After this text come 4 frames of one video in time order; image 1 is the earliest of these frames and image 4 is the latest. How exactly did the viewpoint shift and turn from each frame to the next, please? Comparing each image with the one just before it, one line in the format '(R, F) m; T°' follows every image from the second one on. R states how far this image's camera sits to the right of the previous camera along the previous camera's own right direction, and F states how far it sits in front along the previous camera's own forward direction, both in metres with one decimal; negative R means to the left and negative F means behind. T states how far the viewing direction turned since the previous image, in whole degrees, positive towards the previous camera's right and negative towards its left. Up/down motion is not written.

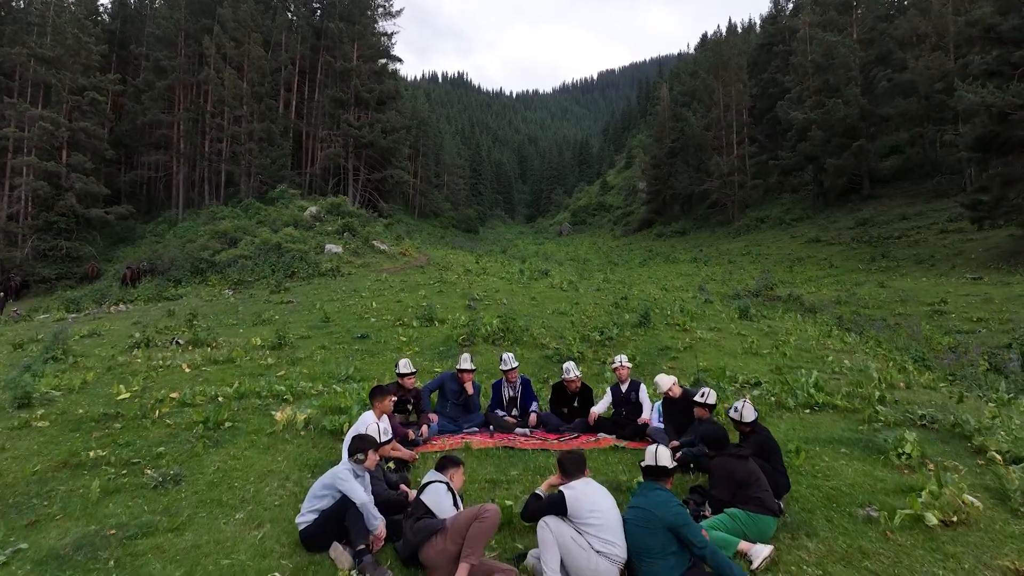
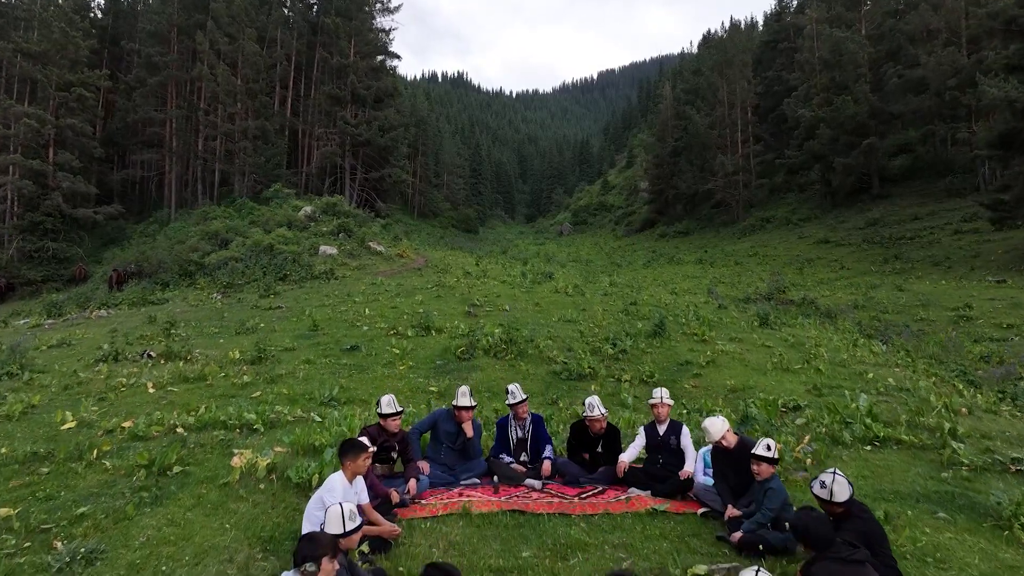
(-0.1, +1.0) m; 0°
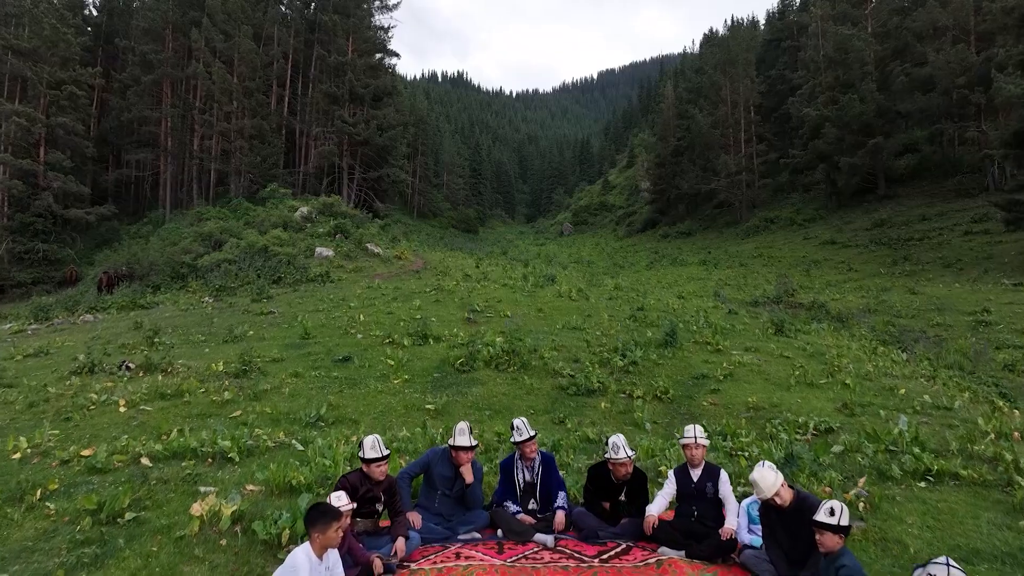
(0.0, +0.7) m; 0°
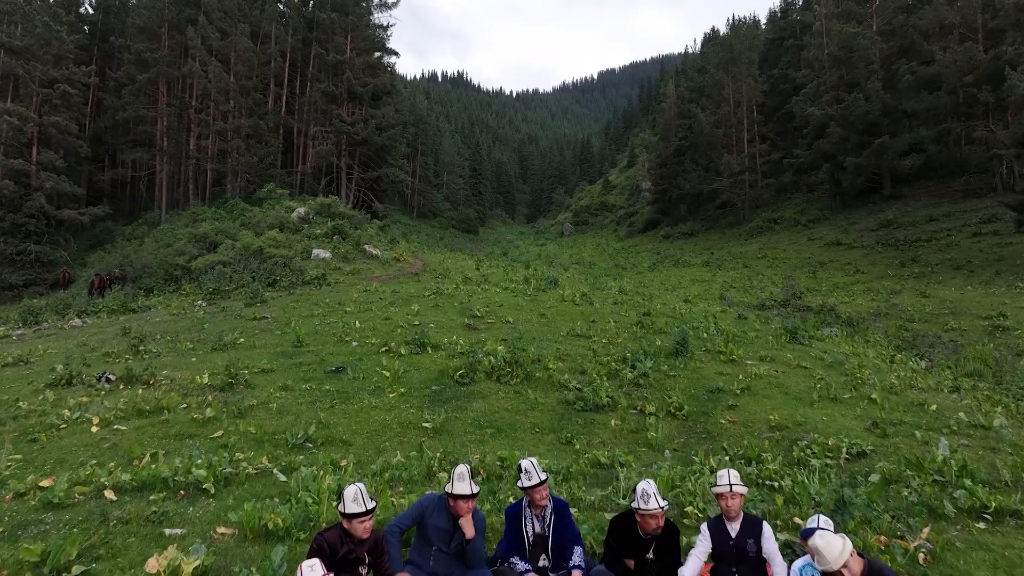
(0.0, +0.5) m; 0°
